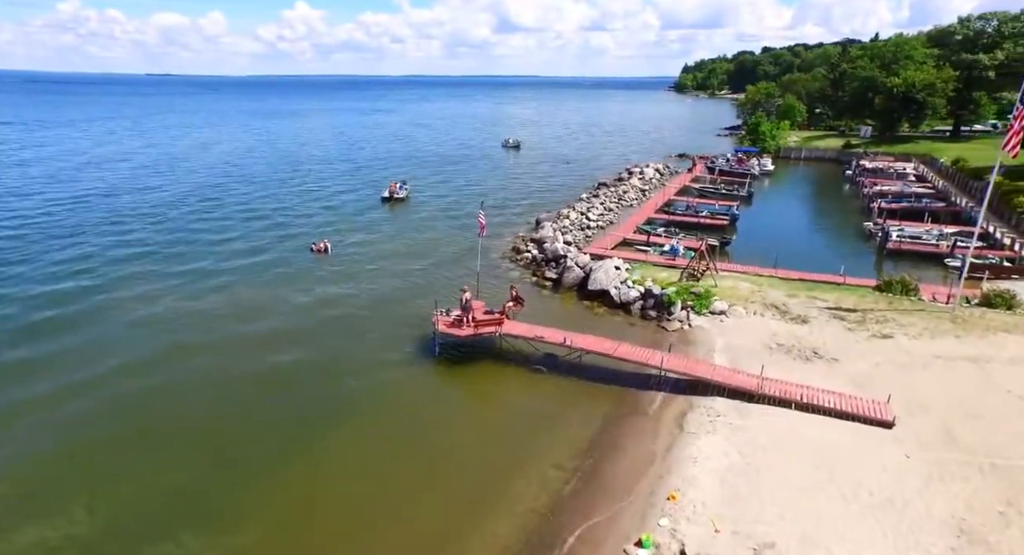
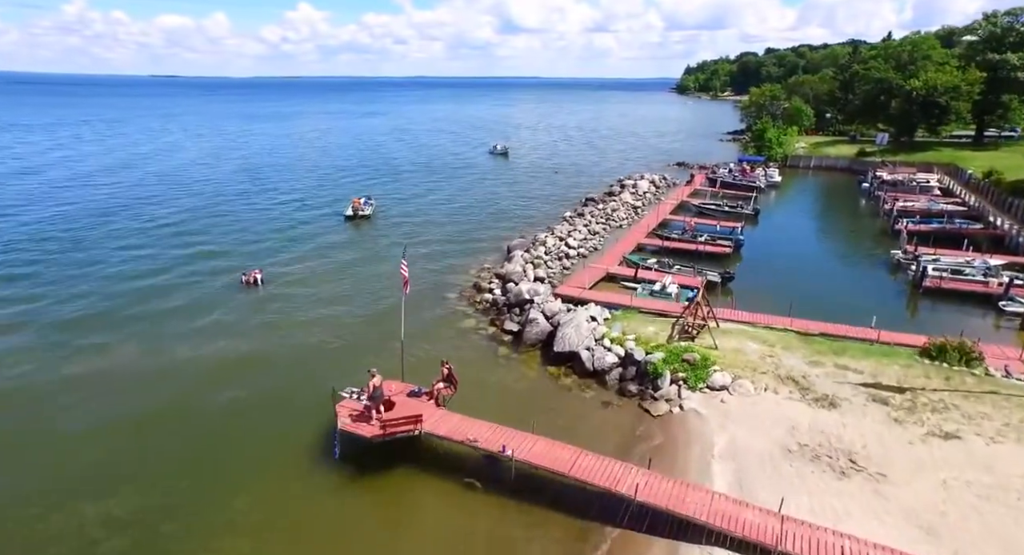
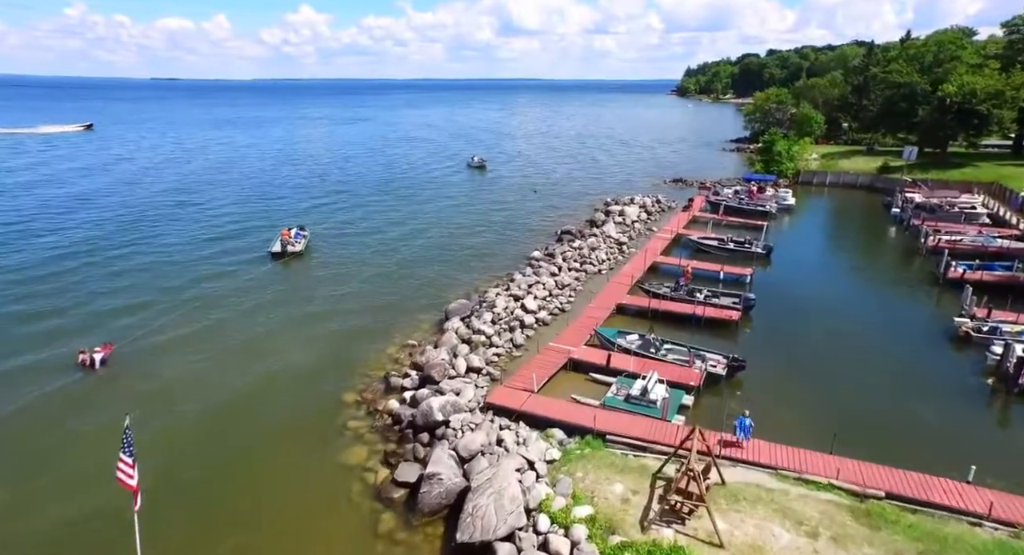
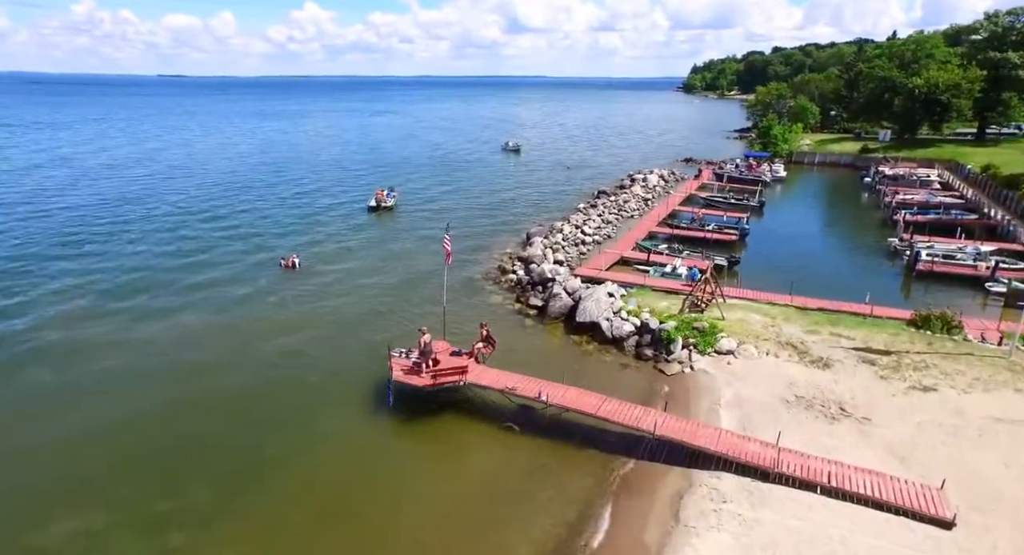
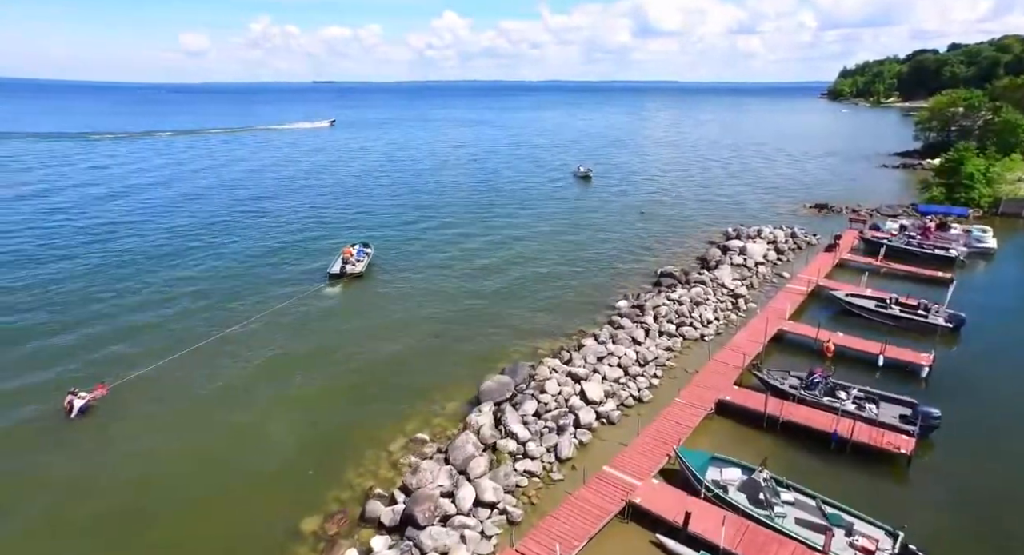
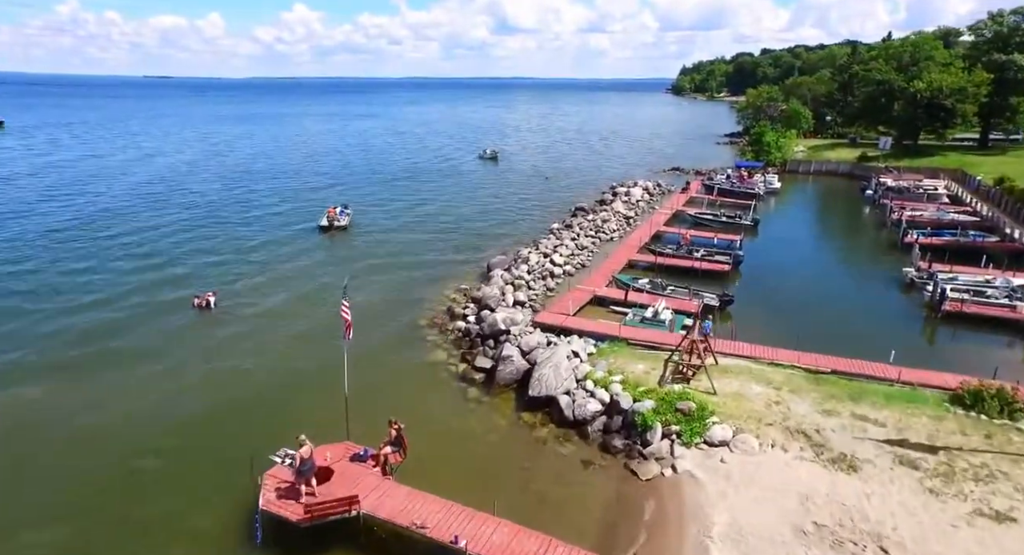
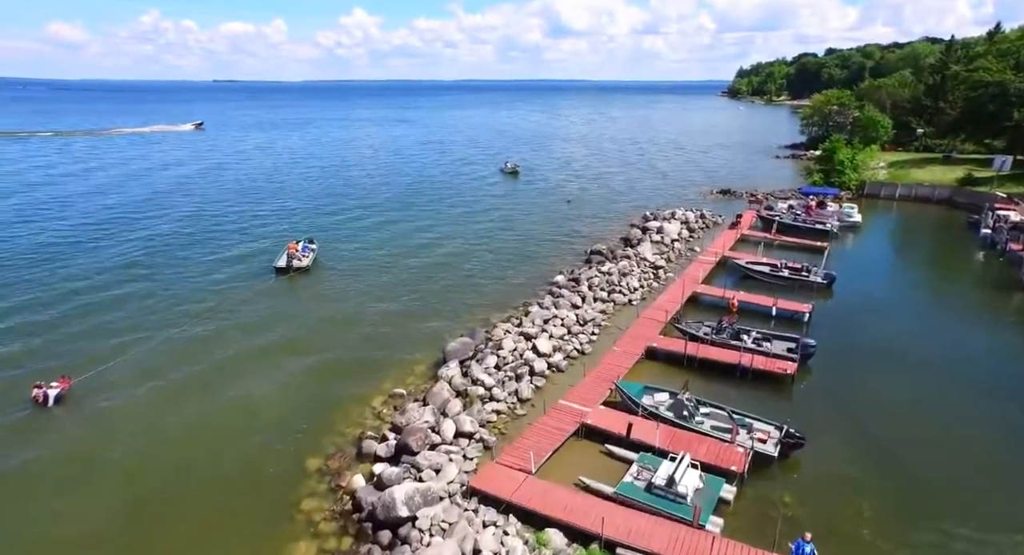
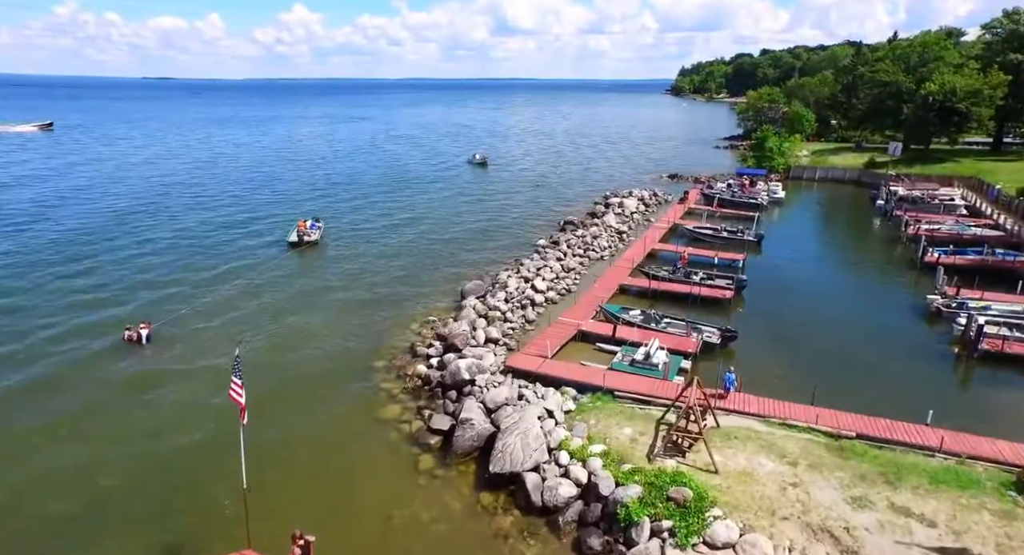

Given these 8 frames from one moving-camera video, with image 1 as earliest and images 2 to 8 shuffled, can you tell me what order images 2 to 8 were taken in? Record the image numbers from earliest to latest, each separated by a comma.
4, 2, 6, 8, 3, 7, 5
